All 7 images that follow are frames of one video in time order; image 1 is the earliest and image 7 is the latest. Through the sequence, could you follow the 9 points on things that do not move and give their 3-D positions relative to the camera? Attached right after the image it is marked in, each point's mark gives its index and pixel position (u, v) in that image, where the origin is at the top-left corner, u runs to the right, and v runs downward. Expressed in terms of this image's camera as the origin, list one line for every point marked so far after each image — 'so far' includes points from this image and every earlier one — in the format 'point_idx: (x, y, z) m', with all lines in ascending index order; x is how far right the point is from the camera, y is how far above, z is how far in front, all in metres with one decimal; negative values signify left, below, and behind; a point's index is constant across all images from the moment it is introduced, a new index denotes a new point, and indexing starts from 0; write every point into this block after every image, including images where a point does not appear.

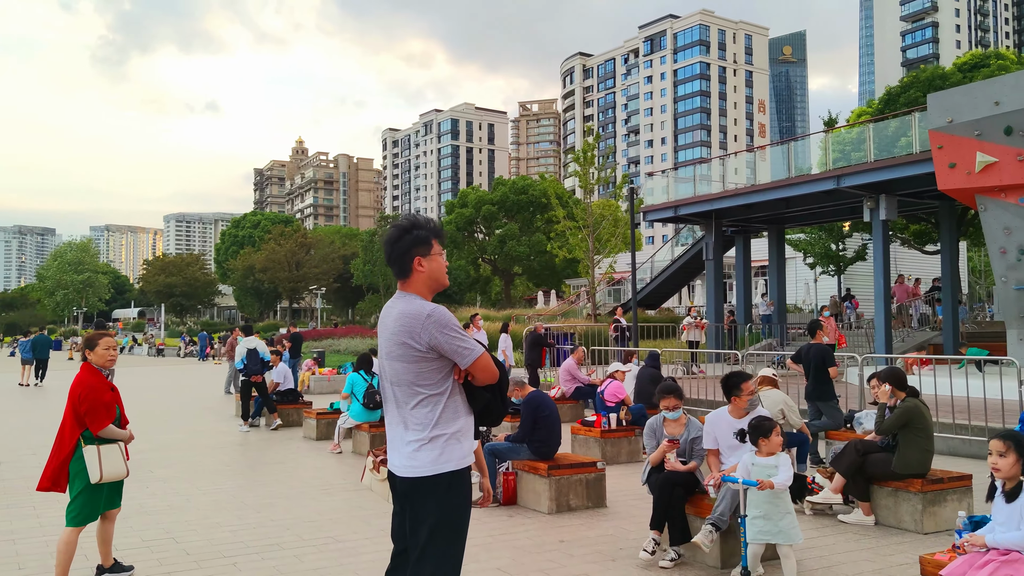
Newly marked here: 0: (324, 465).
0: (-2.2, -2.0, +9.7) m
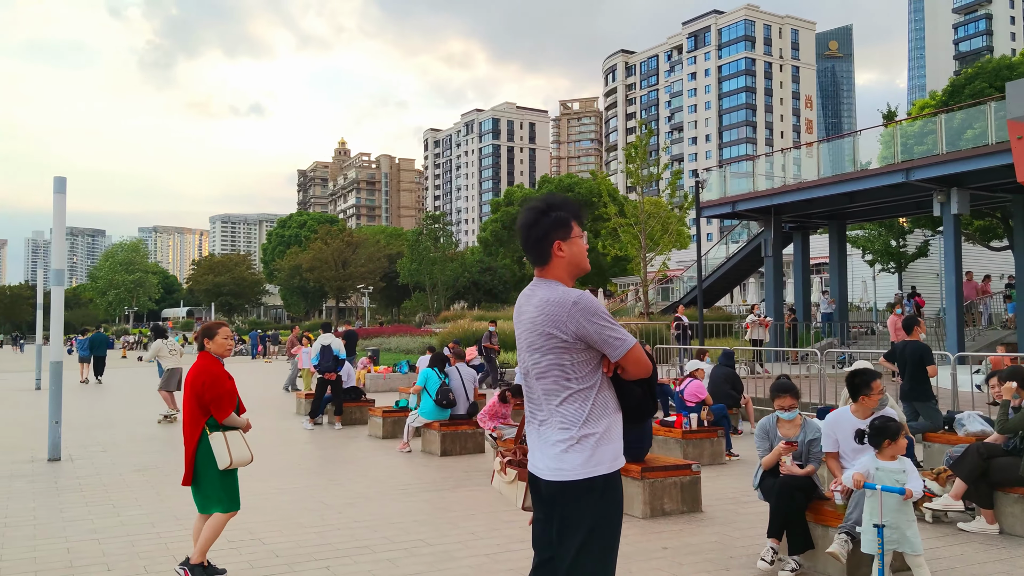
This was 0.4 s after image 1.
0: (-1.3, -2.0, +9.5) m
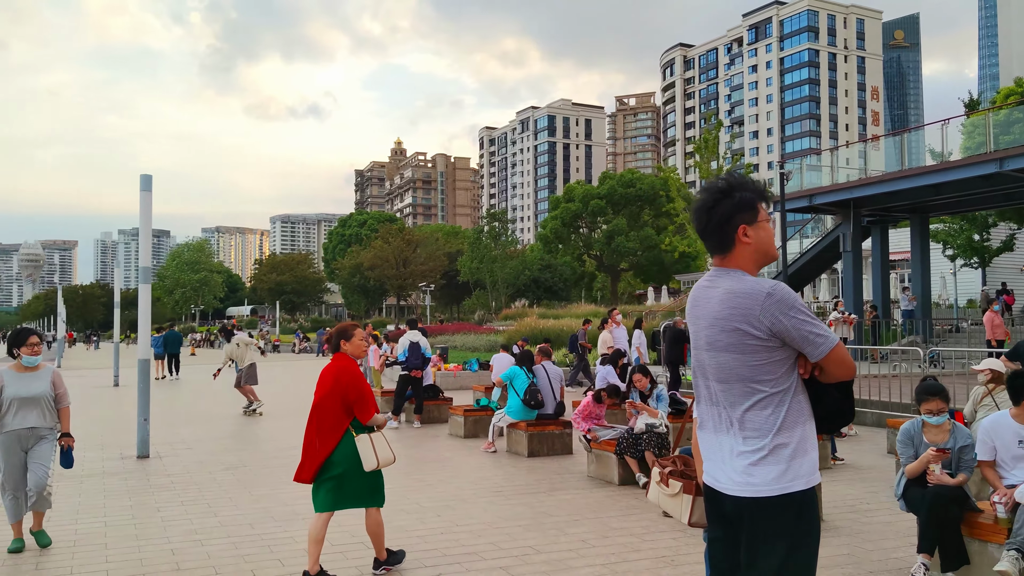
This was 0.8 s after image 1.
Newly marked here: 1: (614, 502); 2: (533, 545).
0: (-0.3, -1.9, +9.3) m
1: (+0.9, -1.8, +7.1) m
2: (+0.1, -1.7, +5.7) m
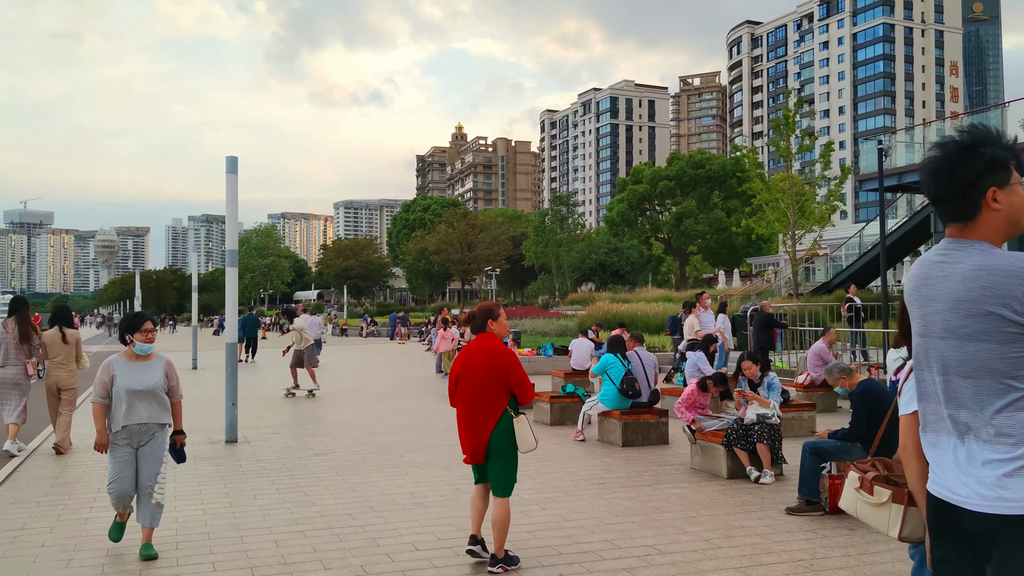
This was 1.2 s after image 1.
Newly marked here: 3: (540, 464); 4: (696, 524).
0: (+0.7, -1.8, +8.9) m
1: (+1.7, -1.7, +6.7) m
2: (+0.9, -1.6, +5.4) m
3: (+0.3, -1.7, +8.4) m
4: (+1.3, -1.6, +5.9) m
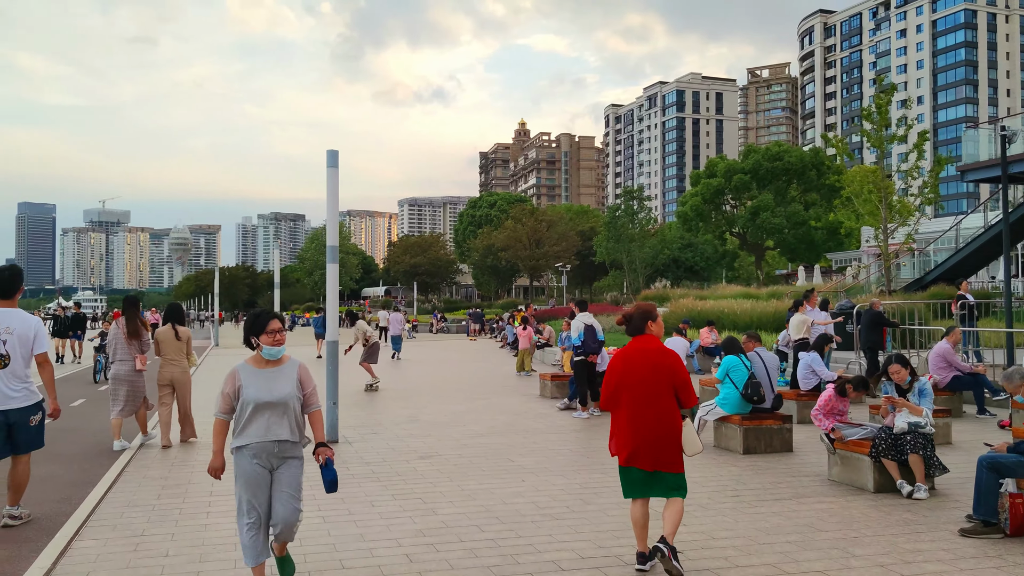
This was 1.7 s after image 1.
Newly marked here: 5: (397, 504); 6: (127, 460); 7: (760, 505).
0: (+1.8, -1.7, +8.4) m
1: (+2.7, -1.6, +6.1) m
2: (+1.8, -1.6, +4.8) m
3: (+1.4, -1.7, +7.9) m
4: (+2.2, -1.6, +5.3) m
5: (-0.9, -1.7, +6.5) m
6: (-3.8, -1.7, +8.3) m
7: (+1.9, -1.7, +6.5) m
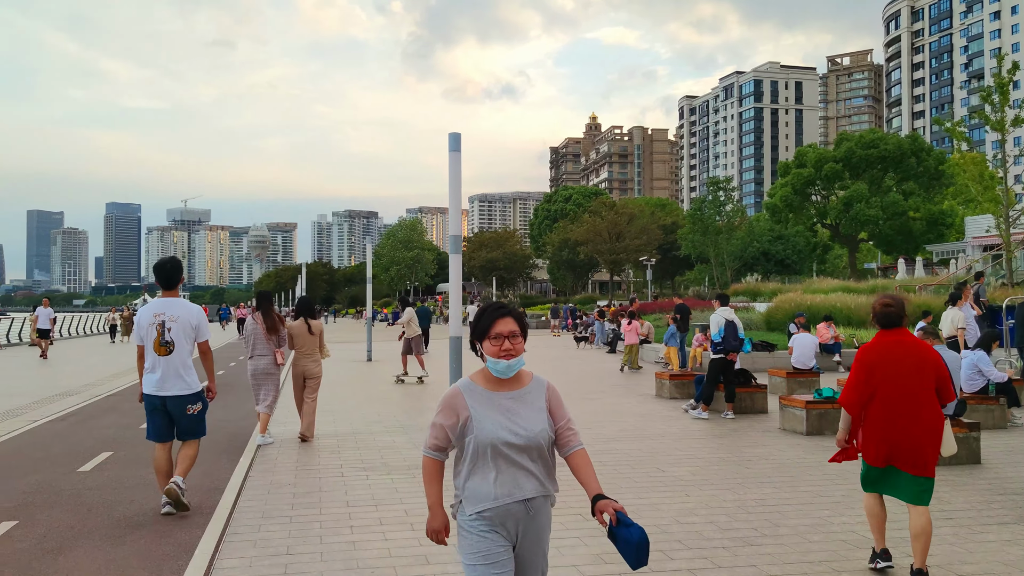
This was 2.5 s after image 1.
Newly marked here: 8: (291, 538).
0: (+3.2, -1.6, +7.4) m
1: (+3.8, -1.6, +5.1) m
2: (+2.8, -1.5, +3.9) m
3: (+2.7, -1.6, +7.0) m
4: (+3.3, -1.5, +4.3) m
5: (+0.3, -1.6, +5.8) m
6: (-2.4, -1.6, +7.8) m
7: (+3.1, -1.6, +5.5) m
8: (-1.4, -1.6, +5.4) m
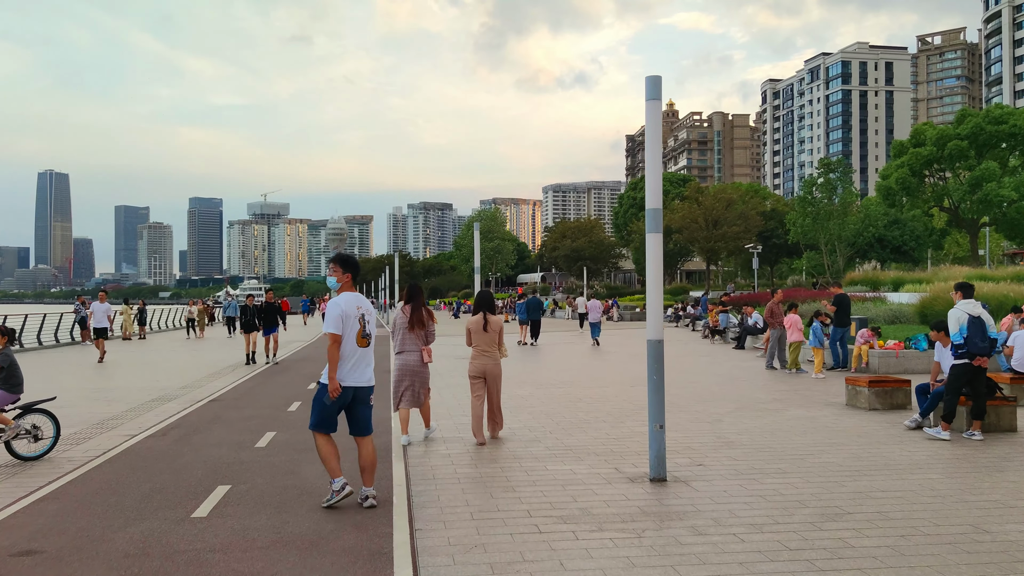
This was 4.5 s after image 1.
0: (+4.8, -1.5, +5.1) m
1: (+5.3, -1.5, +2.7) m
2: (+4.2, -1.5, +1.6) m
3: (+4.3, -1.5, +4.7) m
4: (+4.6, -1.5, +2.0) m
5: (+1.8, -1.5, +3.7) m
6: (-0.7, -1.5, +5.9) m
7: (+4.6, -1.5, +3.2) m
8: (+0.1, -1.5, +3.4) m
